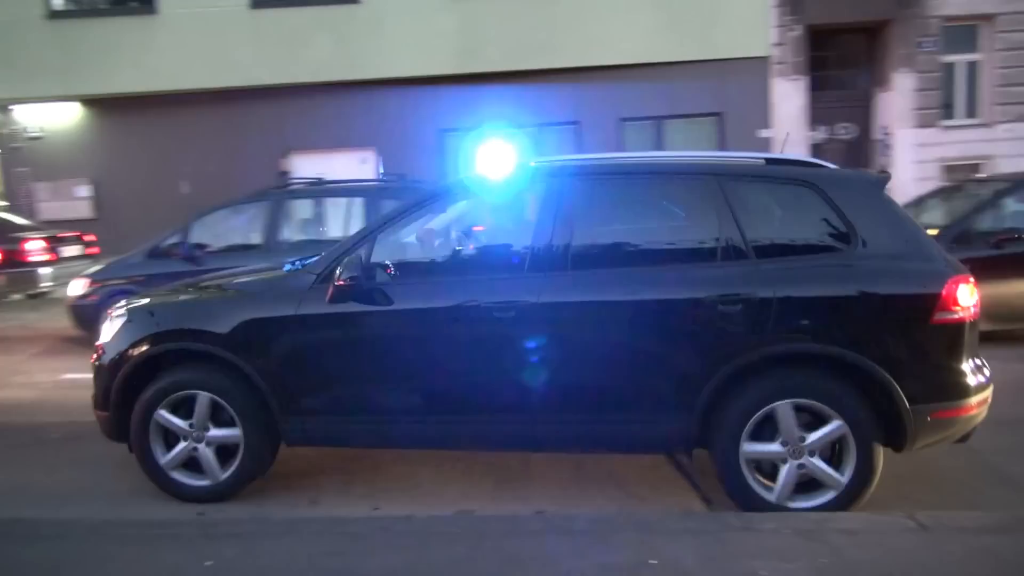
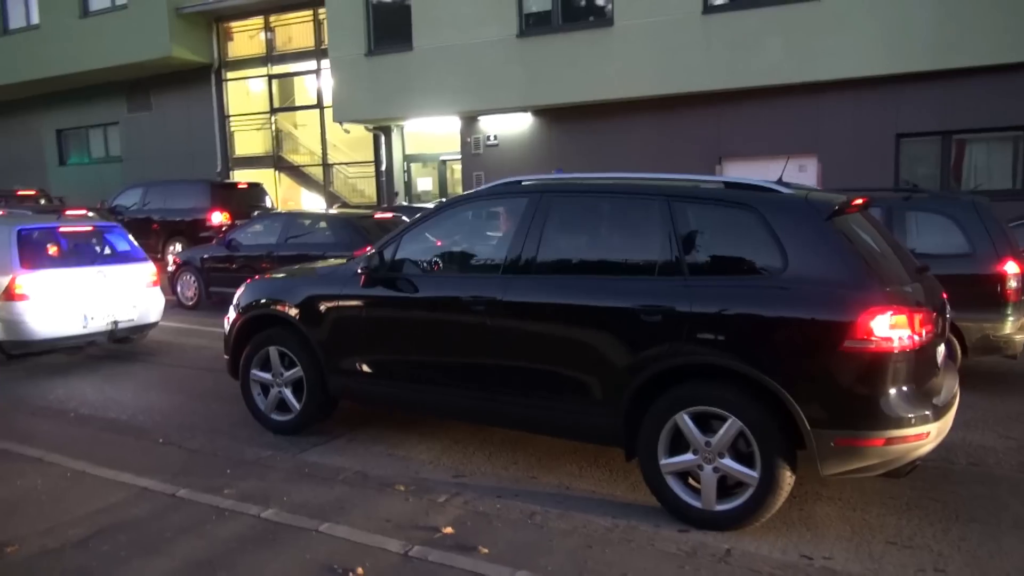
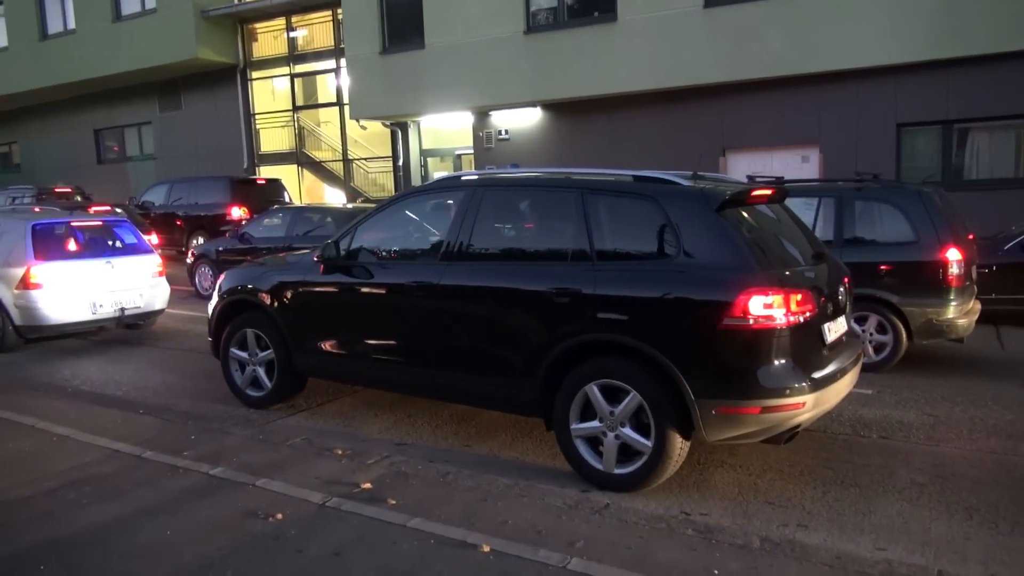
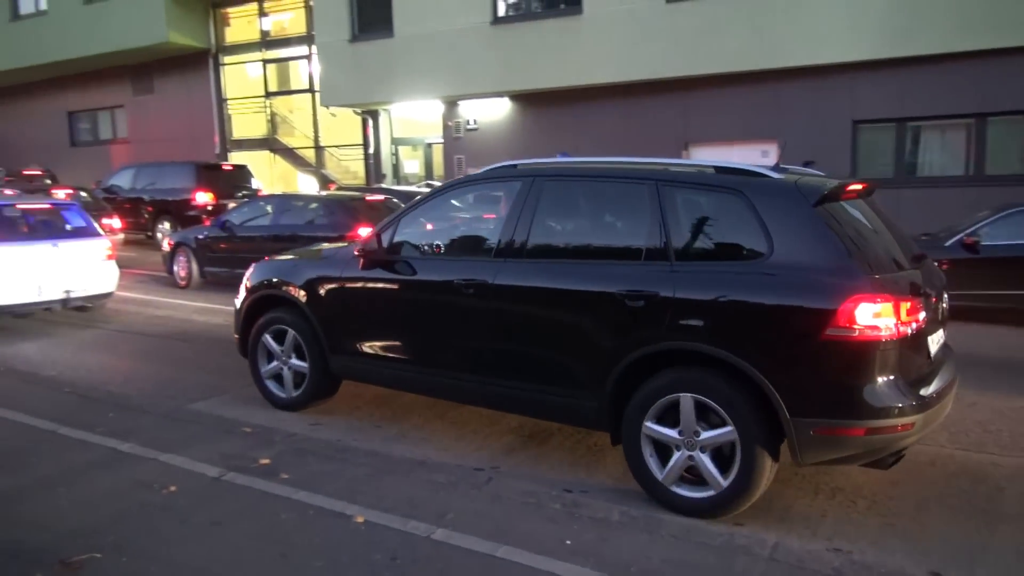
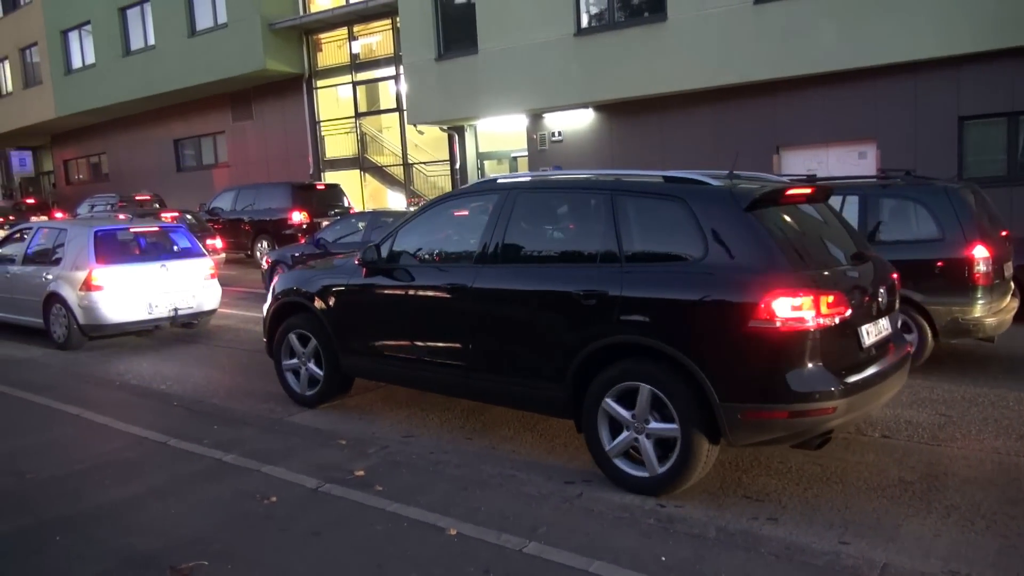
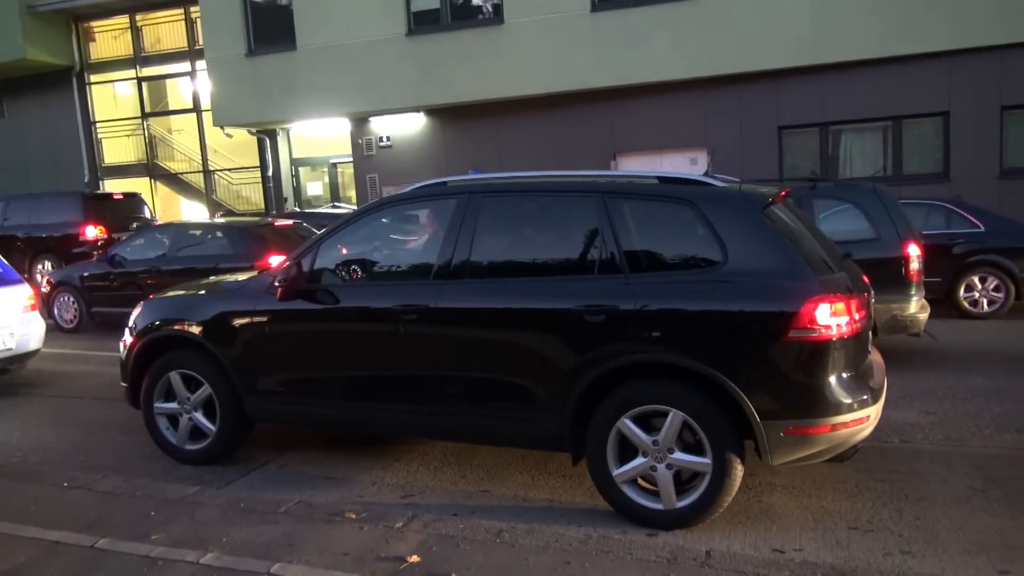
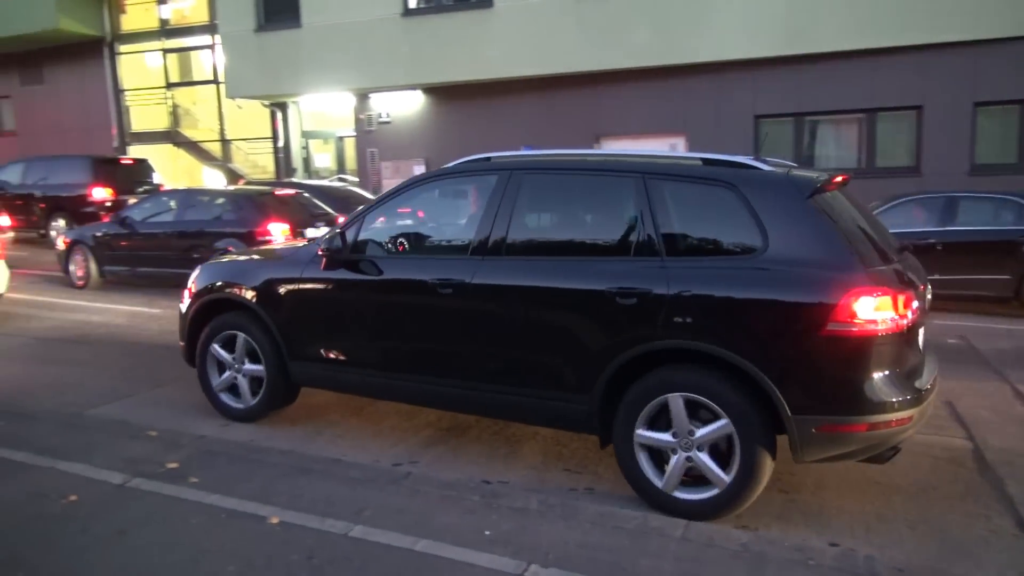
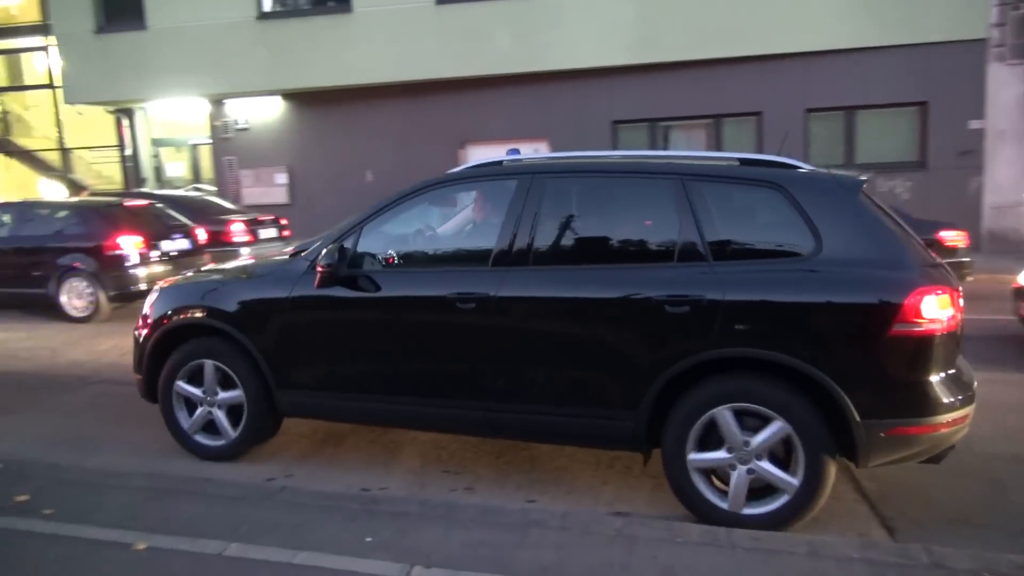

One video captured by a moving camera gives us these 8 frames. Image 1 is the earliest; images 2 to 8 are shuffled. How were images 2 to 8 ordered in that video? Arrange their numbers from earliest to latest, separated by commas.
8, 7, 4, 5, 3, 2, 6
